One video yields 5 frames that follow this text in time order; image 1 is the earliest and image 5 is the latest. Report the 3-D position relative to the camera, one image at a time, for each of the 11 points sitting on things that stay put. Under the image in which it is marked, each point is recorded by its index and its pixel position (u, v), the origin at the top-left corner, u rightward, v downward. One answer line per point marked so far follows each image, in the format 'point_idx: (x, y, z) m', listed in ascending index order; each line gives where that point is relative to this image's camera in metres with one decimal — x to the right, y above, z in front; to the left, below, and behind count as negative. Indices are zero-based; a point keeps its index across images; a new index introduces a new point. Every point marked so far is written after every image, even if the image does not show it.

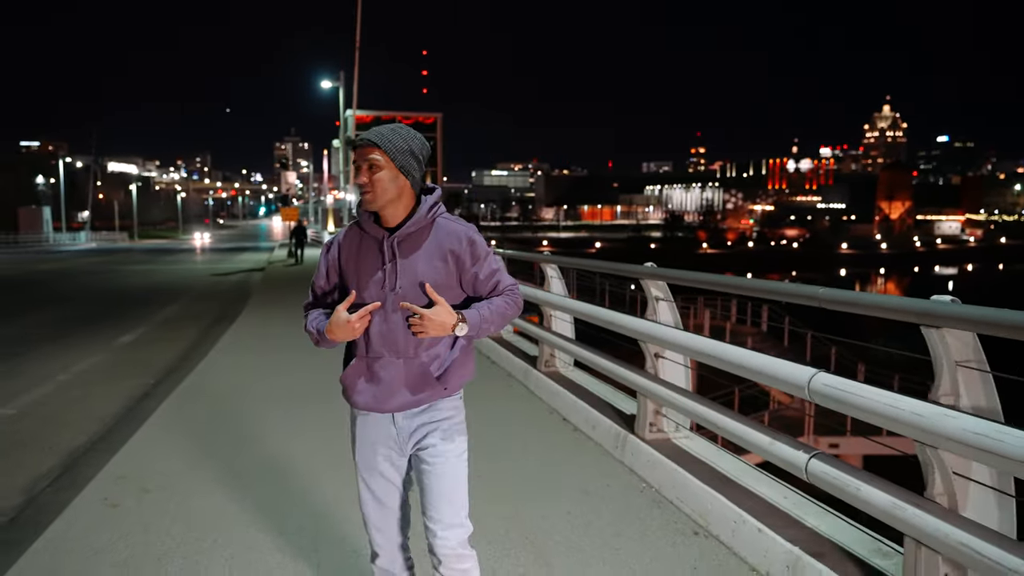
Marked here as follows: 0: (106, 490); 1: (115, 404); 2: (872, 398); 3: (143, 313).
0: (-2.4, -1.2, +4.6) m
1: (-3.9, -1.1, +7.7) m
2: (+1.2, -0.4, +2.6) m
3: (-7.4, -0.5, +16.0) m
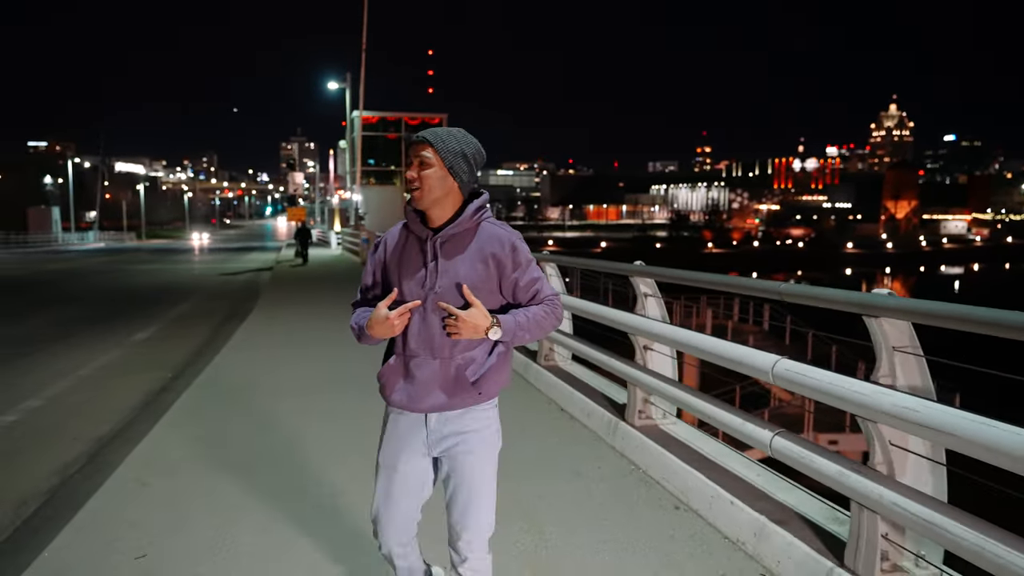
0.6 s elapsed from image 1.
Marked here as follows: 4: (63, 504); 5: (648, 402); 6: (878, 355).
0: (-2.4, -1.2, +5.0) m
1: (-3.8, -1.1, +8.1) m
2: (+1.2, -0.4, +2.9) m
3: (-7.4, -0.5, +16.4) m
4: (-2.7, -1.3, +4.7) m
5: (+0.9, -0.7, +5.0) m
6: (+1.3, -0.2, +2.8) m
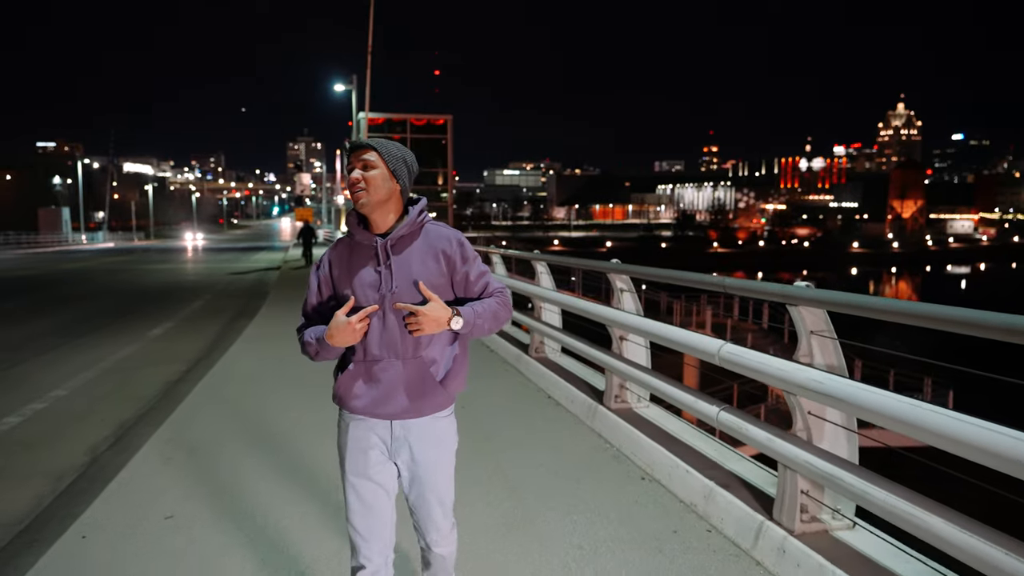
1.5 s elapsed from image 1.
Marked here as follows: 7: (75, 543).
0: (-2.5, -1.1, +5.5) m
1: (-3.9, -1.1, +8.6) m
2: (+1.1, -0.3, +3.4) m
3: (-7.3, -0.4, +16.9) m
4: (-2.7, -1.2, +5.2) m
5: (+0.8, -0.7, +5.5) m
6: (+1.2, -0.2, +3.3) m
7: (-2.1, -1.2, +3.9) m
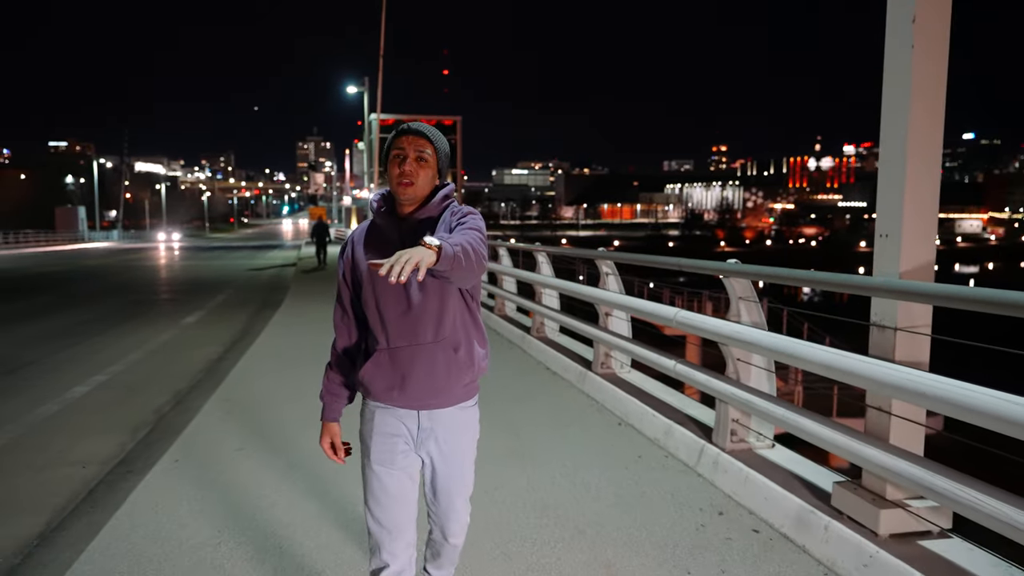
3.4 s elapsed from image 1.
0: (-2.4, -1.0, +6.6) m
1: (-3.8, -0.9, +9.7) m
2: (+1.1, -0.2, +4.4) m
3: (-7.2, -0.3, +18.0) m
4: (-2.7, -1.1, +6.3) m
5: (+0.8, -0.6, +6.5) m
6: (+1.2, -0.1, +4.3) m
7: (-2.1, -1.1, +4.9) m
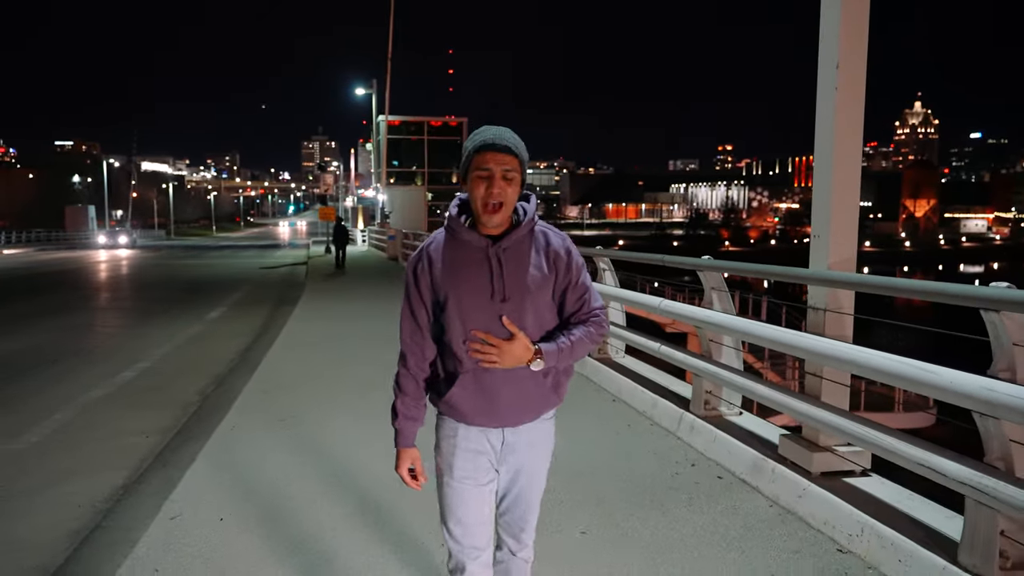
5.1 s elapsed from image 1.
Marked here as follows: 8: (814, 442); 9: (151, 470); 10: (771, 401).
0: (-2.4, -0.9, +7.4) m
1: (-3.8, -0.9, +10.5) m
2: (+1.1, -0.2, +5.2) m
3: (-7.1, -0.2, +18.9) m
4: (-2.7, -1.1, +7.1) m
5: (+0.9, -0.5, +7.2) m
6: (+1.3, 0.0, +5.1) m
7: (-2.1, -1.1, +5.7) m
8: (+1.5, -0.8, +3.9) m
9: (-2.4, -1.2, +5.3) m
10: (+1.4, -0.6, +4.2) m
